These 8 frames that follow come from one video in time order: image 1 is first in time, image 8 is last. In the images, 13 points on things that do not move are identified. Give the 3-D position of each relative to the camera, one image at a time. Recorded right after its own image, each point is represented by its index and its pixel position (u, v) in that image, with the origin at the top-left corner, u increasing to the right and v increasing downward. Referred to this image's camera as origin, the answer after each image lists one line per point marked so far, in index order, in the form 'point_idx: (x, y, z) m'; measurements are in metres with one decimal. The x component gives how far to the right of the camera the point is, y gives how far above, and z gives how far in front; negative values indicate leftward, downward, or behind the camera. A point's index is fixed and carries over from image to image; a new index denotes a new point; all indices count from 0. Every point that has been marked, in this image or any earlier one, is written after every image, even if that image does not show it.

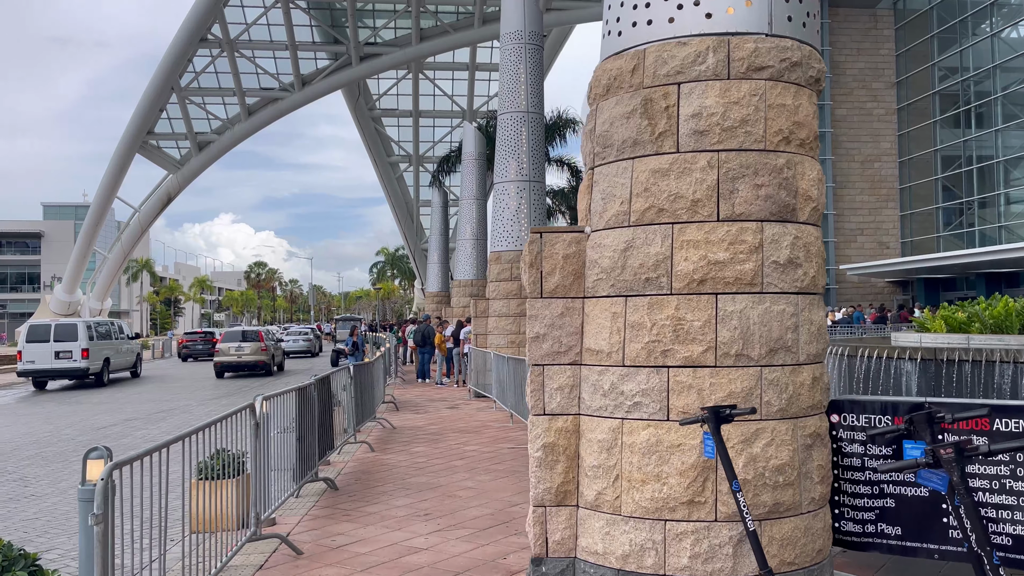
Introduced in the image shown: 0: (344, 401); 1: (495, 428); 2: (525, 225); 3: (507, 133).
0: (-2.1, -1.4, +10.0) m
1: (-0.2, -2.0, +11.4) m
2: (+0.2, +1.4, +16.6) m
3: (-0.1, +3.3, +16.8) m
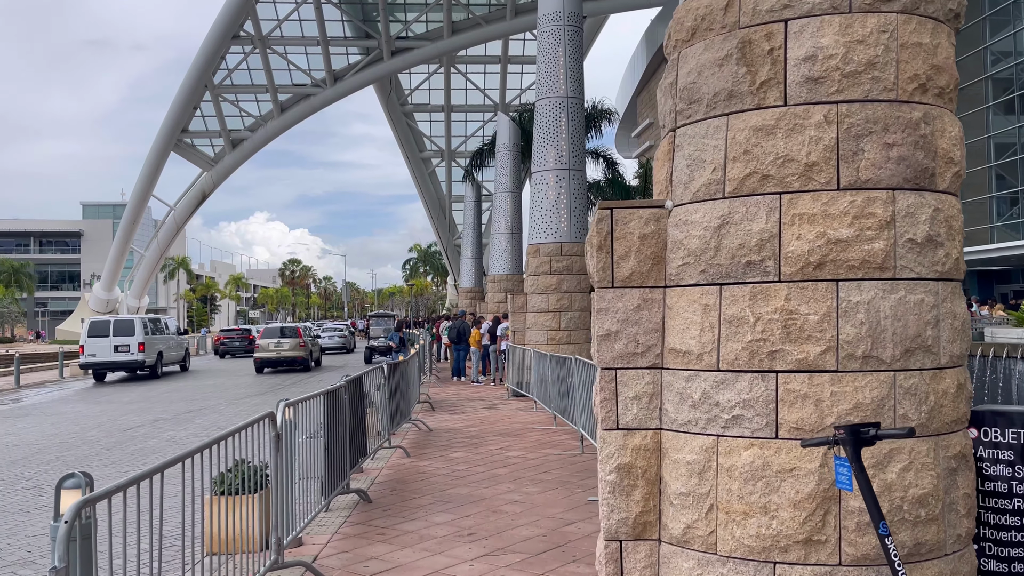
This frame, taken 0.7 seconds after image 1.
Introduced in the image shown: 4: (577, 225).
0: (-1.6, -1.3, +9.4) m
1: (+0.3, -1.9, +10.7) m
2: (+1.0, +1.5, +15.8) m
3: (+0.7, +3.4, +16.0) m
4: (+1.3, +1.3, +15.8) m
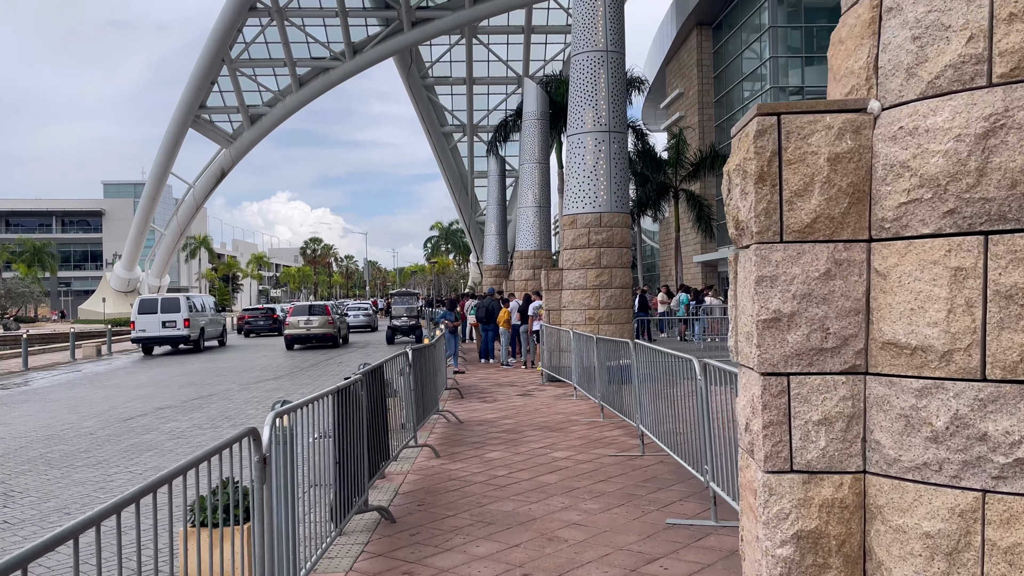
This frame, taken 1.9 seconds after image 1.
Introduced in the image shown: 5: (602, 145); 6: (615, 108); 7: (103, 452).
0: (-1.1, -1.1, +8.1) m
1: (+0.8, -1.6, +9.4) m
2: (+1.6, +1.9, +14.3) m
3: (+1.3, +3.8, +14.6) m
4: (+1.9, +1.7, +14.4) m
5: (+1.6, +2.6, +14.4) m
6: (+1.9, +3.3, +14.5) m
7: (-4.6, -1.8, +9.0) m
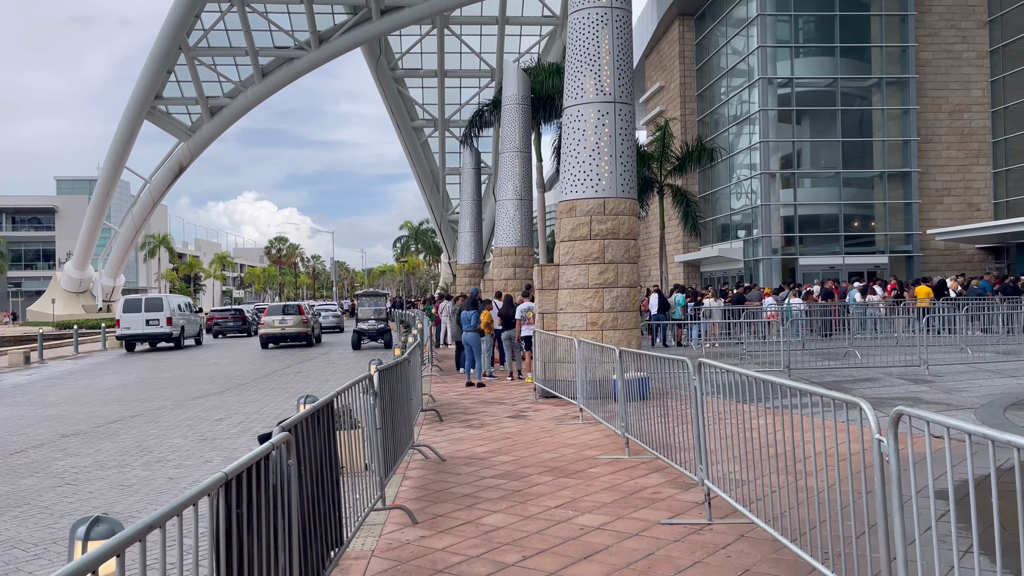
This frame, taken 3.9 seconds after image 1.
0: (-1.1, -1.0, +5.8) m
1: (+0.8, -1.6, +7.1) m
2: (+1.4, +1.9, +12.1) m
3: (+1.1, +3.9, +12.4) m
4: (+1.7, +1.7, +12.2) m
5: (+1.4, +2.6, +12.2) m
6: (+1.7, +3.3, +12.3) m
7: (-4.6, -1.8, +6.6) m
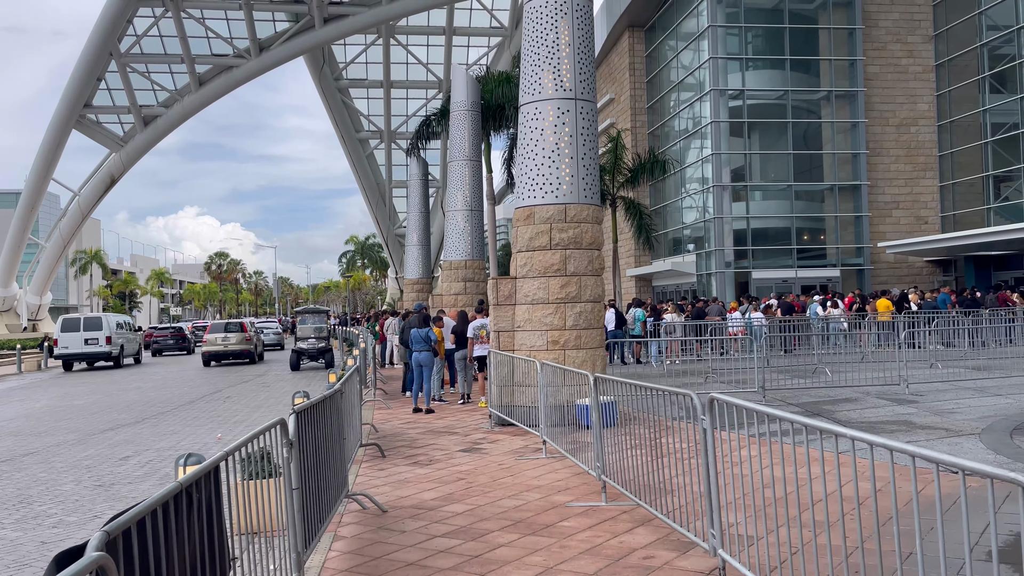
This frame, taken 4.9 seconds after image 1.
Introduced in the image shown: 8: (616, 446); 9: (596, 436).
0: (-1.3, -1.1, +4.5) m
1: (+0.5, -1.7, +5.9) m
2: (+0.7, +1.7, +11.0) m
3: (+0.4, +3.6, +11.3) m
4: (+1.0, +1.5, +11.1) m
5: (+0.8, +2.4, +11.1) m
6: (+1.0, +3.1, +11.2) m
7: (-4.9, -1.9, +5.0) m
8: (+0.9, -1.3, +6.8) m
9: (+0.8, -1.3, +7.3) m
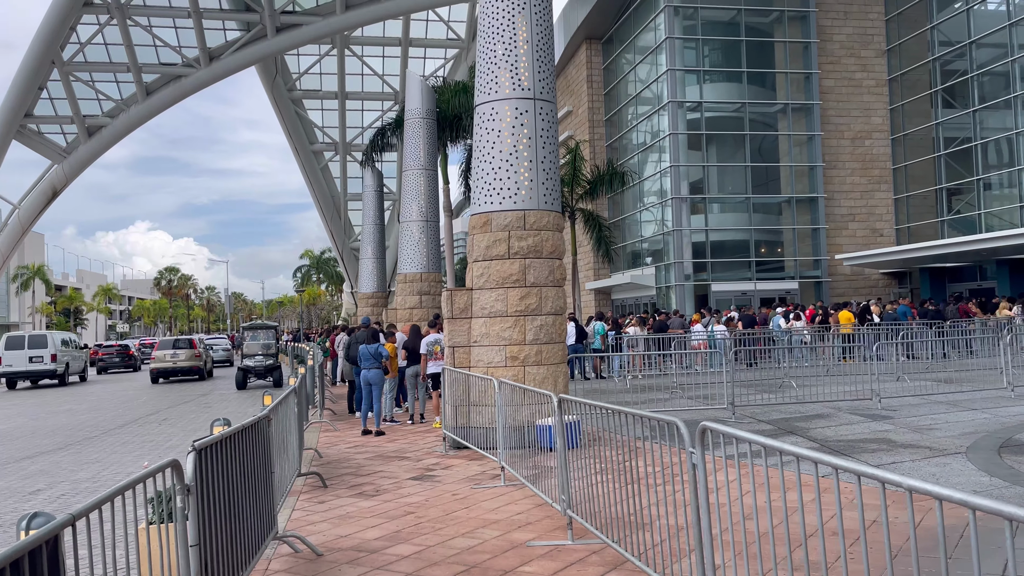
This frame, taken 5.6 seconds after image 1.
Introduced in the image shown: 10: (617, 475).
0: (-1.5, -1.2, +3.7) m
1: (+0.2, -1.8, +5.2) m
2: (+0.2, +1.6, +10.4) m
3: (-0.2, +3.5, +10.6) m
4: (+0.4, +1.4, +10.5) m
5: (+0.2, +2.2, +10.4) m
6: (+0.4, +2.9, +10.6) m
7: (-5.1, -2.0, +4.0) m
8: (+0.5, -1.4, +6.1) m
9: (+0.4, -1.4, +6.5) m
10: (+0.7, -1.3, +5.4) m
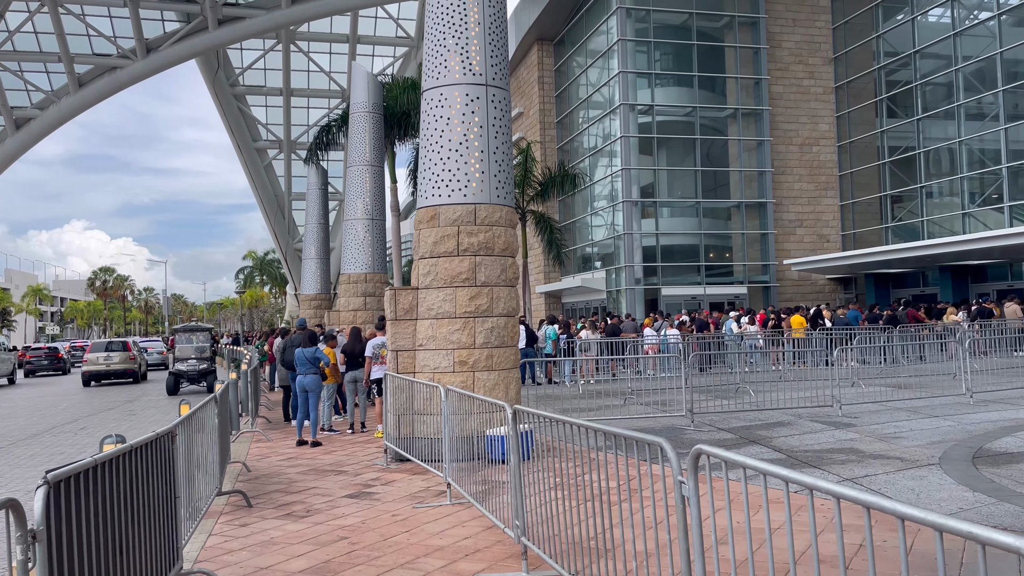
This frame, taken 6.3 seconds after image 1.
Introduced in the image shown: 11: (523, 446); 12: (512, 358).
0: (-1.7, -1.1, +2.8) m
1: (-0.1, -1.7, +4.5) m
2: (-0.4, +1.6, +9.6) m
3: (-0.8, +3.5, +9.9) m
4: (-0.2, +1.4, +9.8) m
5: (-0.4, +2.2, +9.7) m
6: (-0.2, +2.9, +9.9) m
7: (-5.3, -1.9, +2.9) m
8: (+0.2, -1.4, +5.4) m
9: (0.0, -1.4, +5.8) m
10: (+0.4, -1.2, +4.8) m
11: (+0.1, -1.2, +5.7) m
12: (0.0, -0.8, +9.7) m
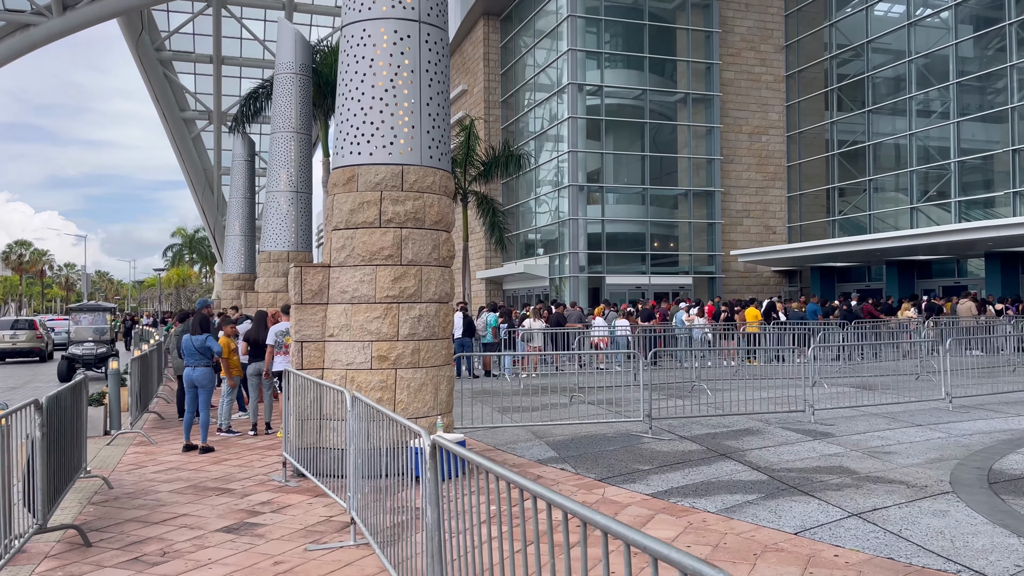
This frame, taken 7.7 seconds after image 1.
0: (-1.9, -1.0, +1.1) m
1: (-0.4, -1.6, +2.9) m
2: (-1.1, +1.8, +8.0) m
3: (-1.4, +3.7, +8.1) m
4: (-0.8, +1.6, +8.1) m
5: (-1.0, +2.4, +8.0) m
6: (-0.8, +3.1, +8.2) m
7: (-5.5, -1.7, +1.0) m
8: (-0.2, -1.3, +3.8) m
9: (-0.4, -1.3, +4.2) m
10: (+0.1, -1.1, +3.2) m
11: (-0.3, -1.0, +4.2) m
12: (-0.7, -0.6, +8.1) m
